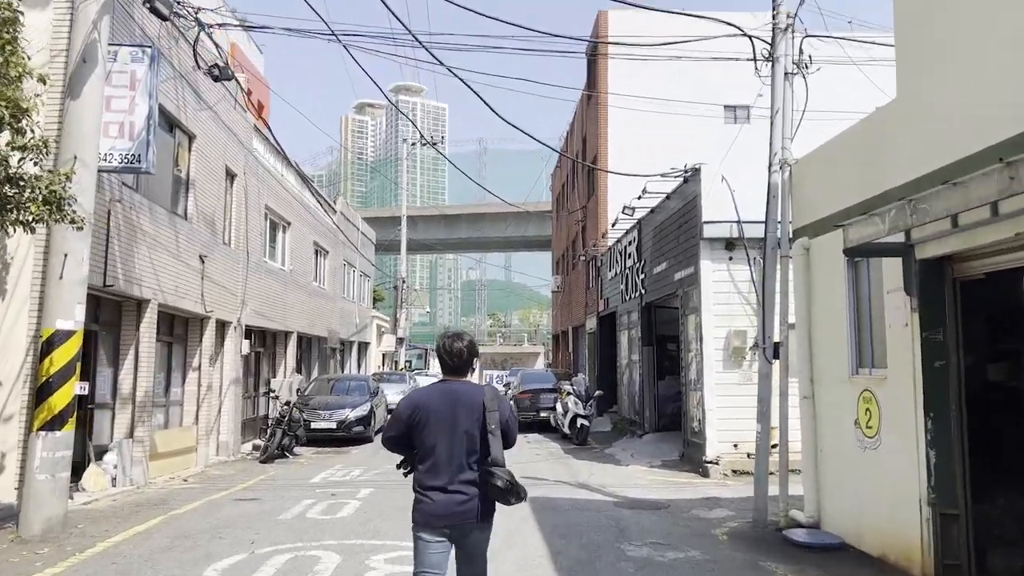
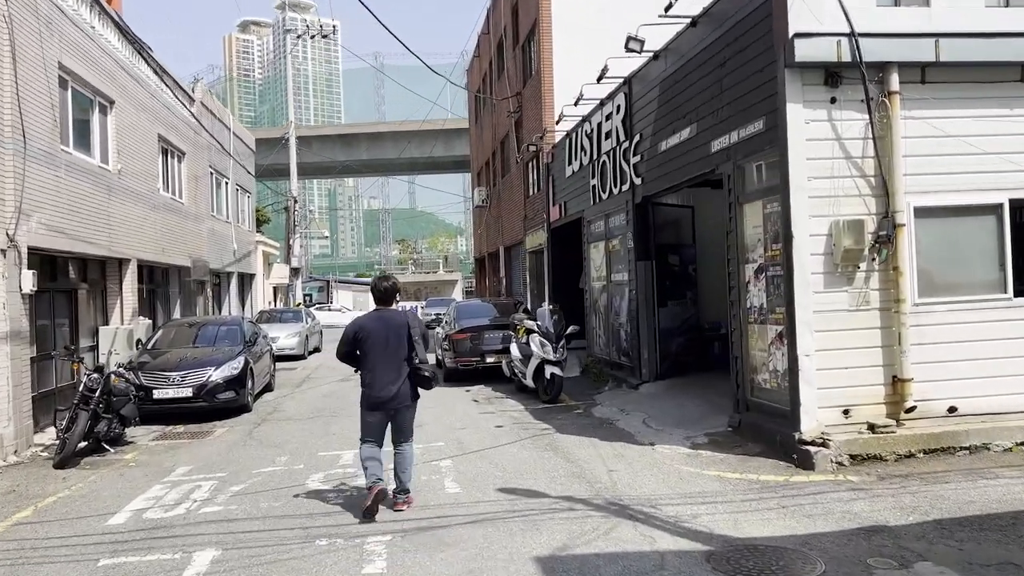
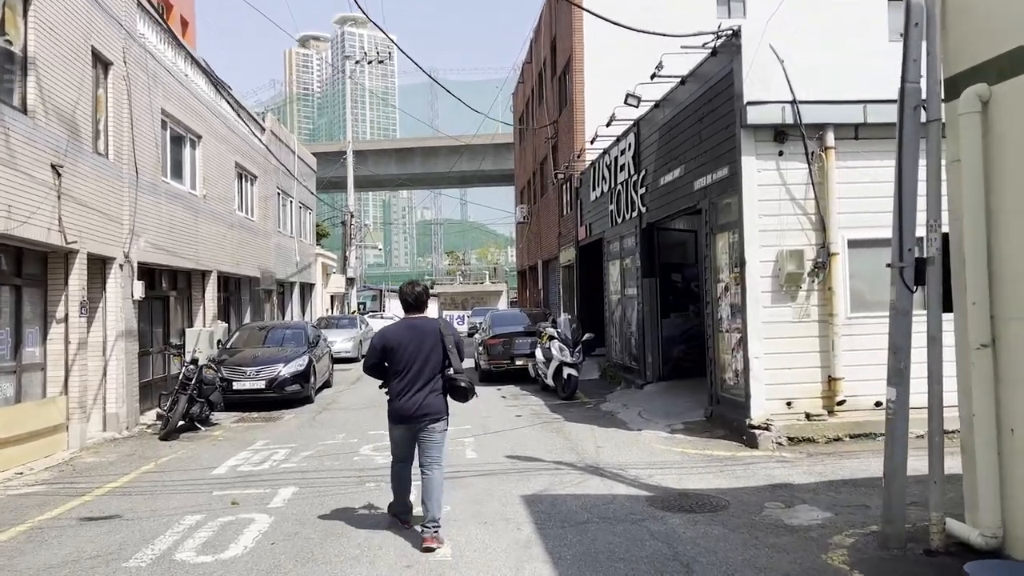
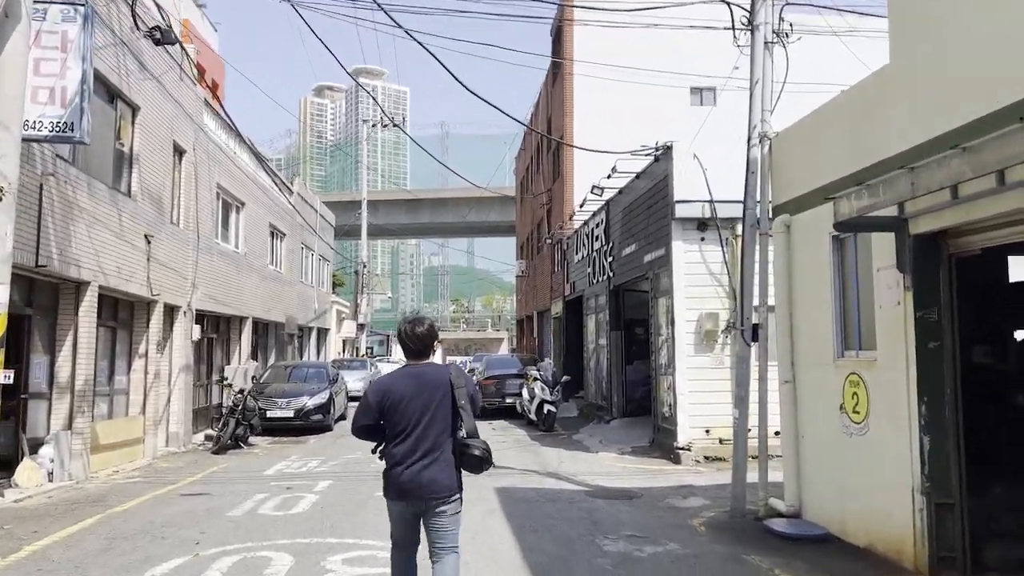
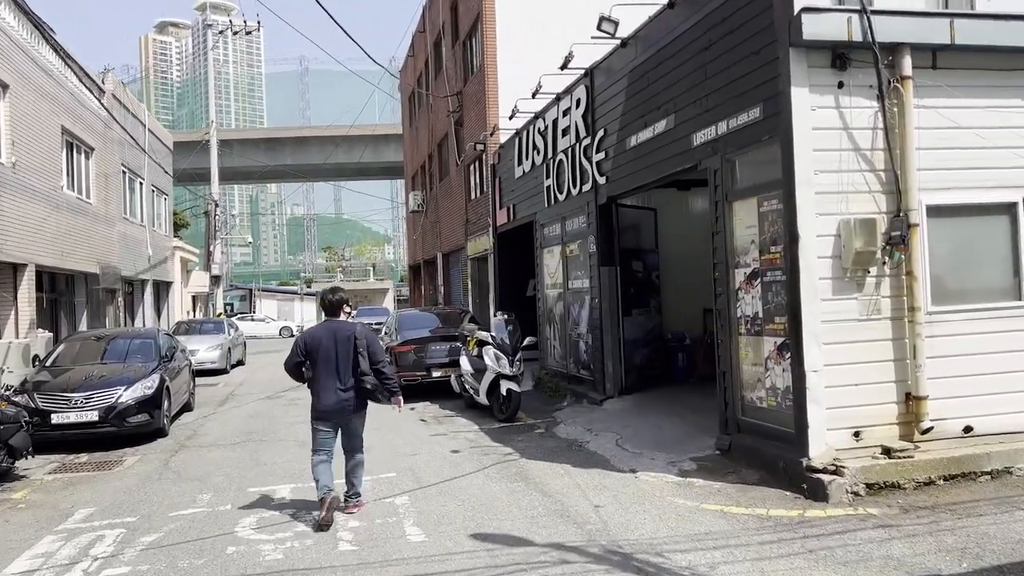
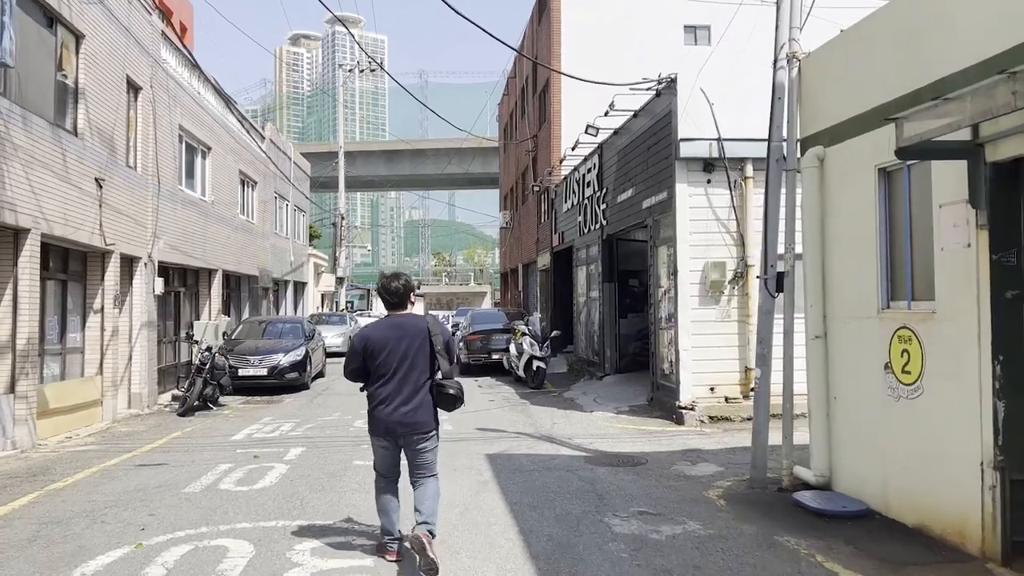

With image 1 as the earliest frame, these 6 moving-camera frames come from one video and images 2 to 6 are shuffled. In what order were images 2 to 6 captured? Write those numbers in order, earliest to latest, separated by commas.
4, 6, 3, 2, 5
